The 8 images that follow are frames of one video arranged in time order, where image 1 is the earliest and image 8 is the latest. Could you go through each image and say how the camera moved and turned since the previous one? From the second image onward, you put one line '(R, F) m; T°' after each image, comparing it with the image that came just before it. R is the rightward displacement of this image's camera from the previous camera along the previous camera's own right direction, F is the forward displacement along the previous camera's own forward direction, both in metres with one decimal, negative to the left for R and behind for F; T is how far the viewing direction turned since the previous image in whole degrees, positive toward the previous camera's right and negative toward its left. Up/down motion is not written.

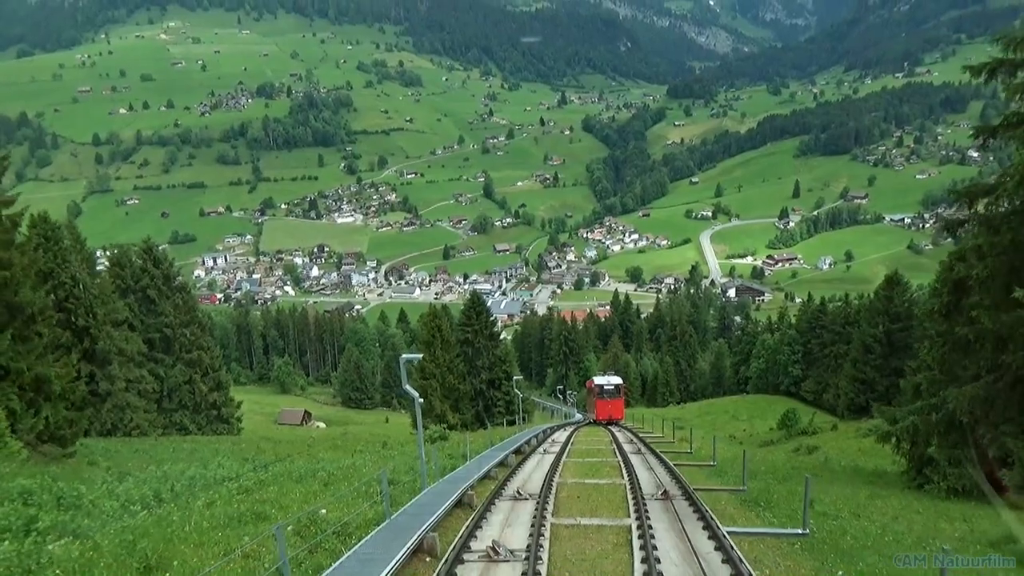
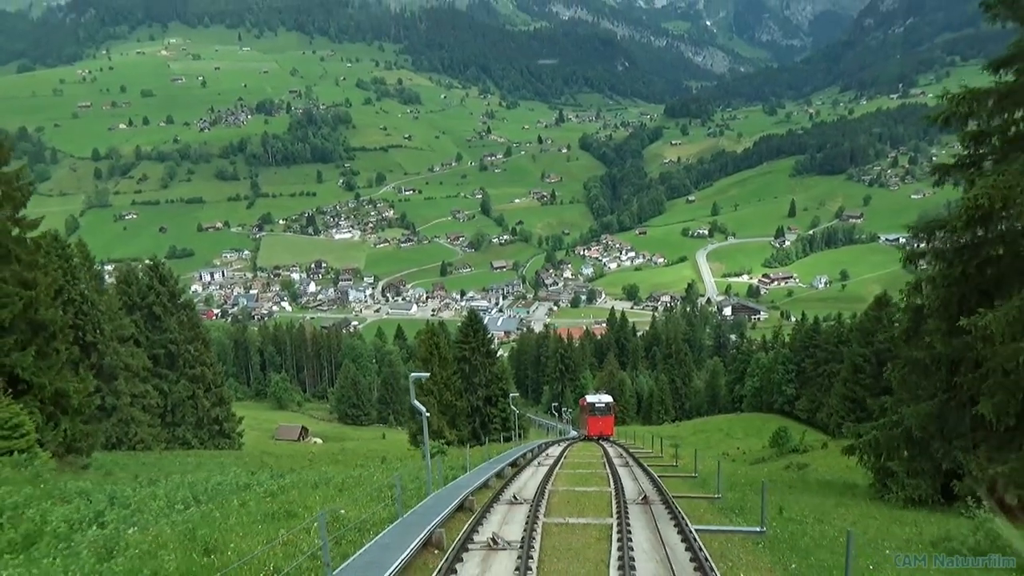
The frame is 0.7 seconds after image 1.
(0.0, -0.6) m; 0°
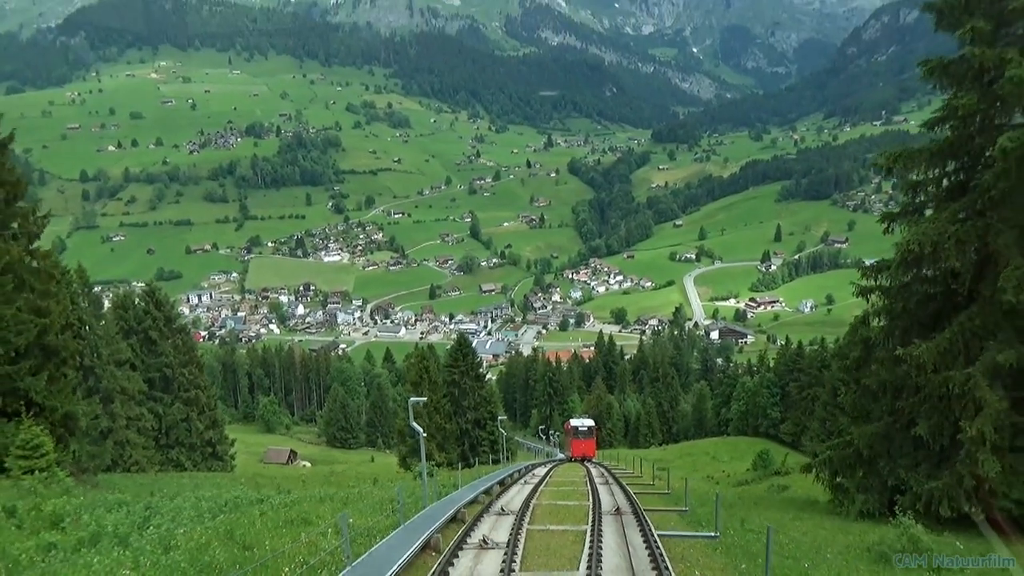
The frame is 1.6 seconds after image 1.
(0.0, -0.7) m; +1°
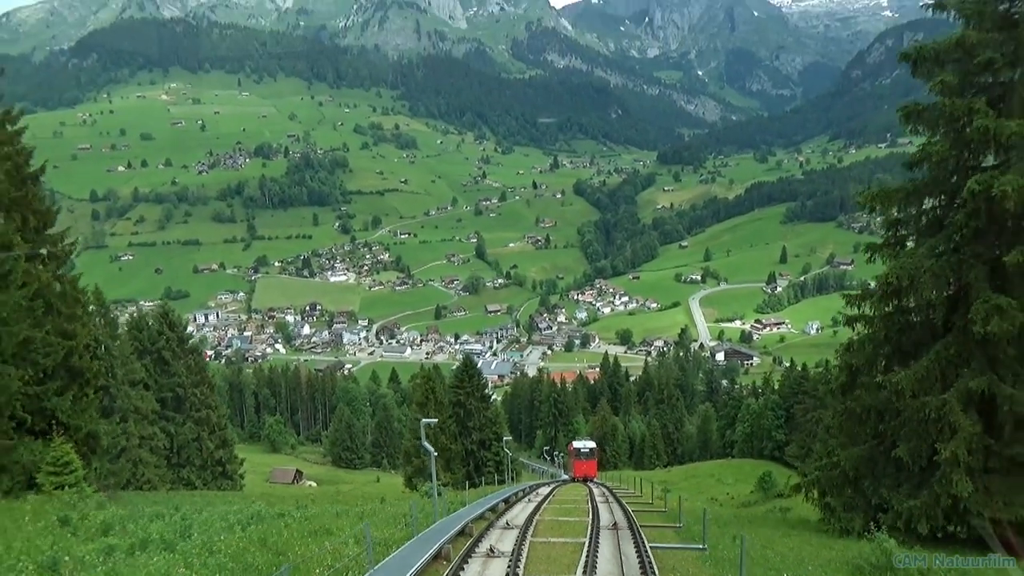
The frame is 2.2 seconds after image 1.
(0.0, -0.5) m; 0°
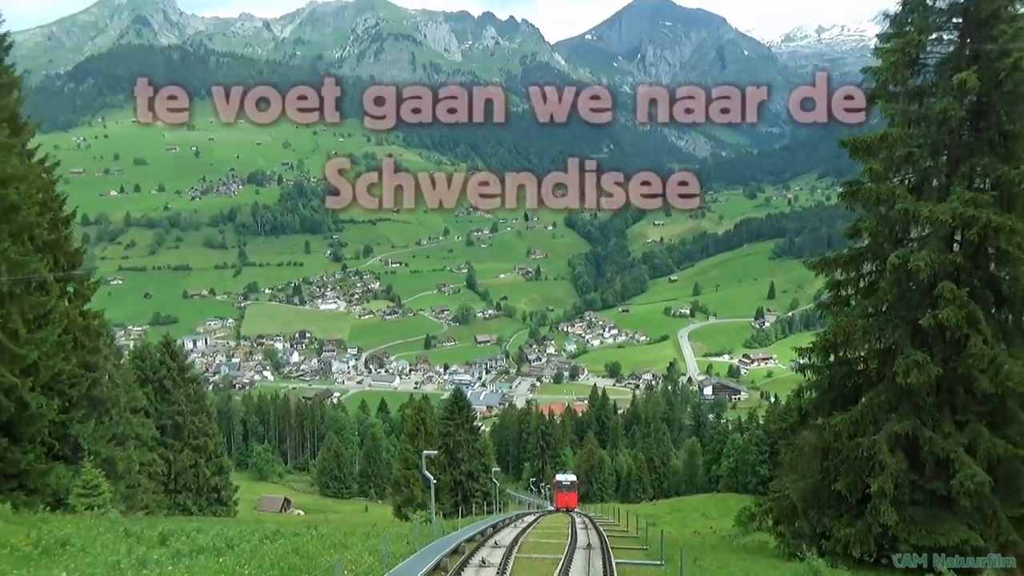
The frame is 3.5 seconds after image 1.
(0.0, -1.1) m; +1°
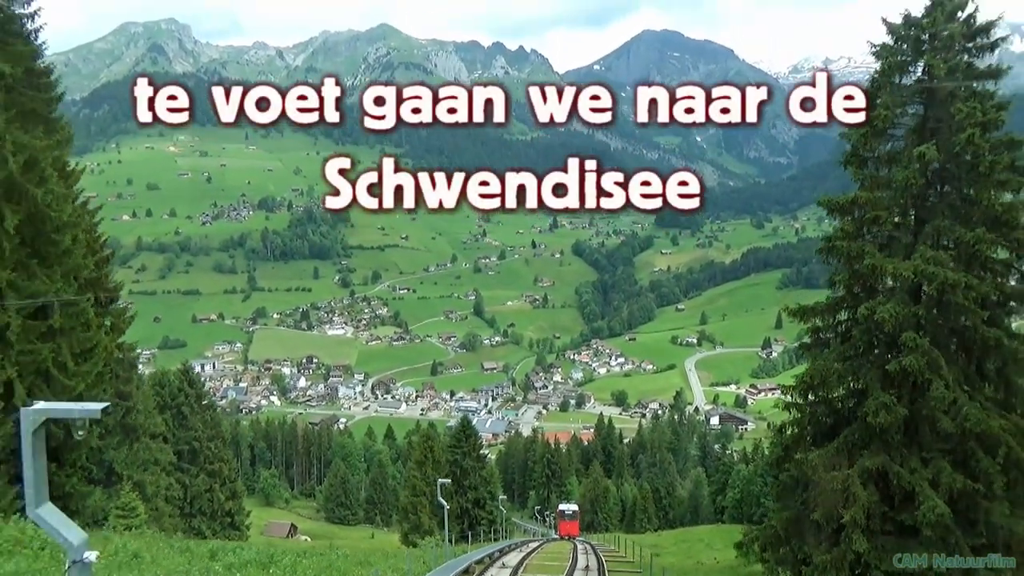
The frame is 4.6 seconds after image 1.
(0.0, -0.9) m; -1°
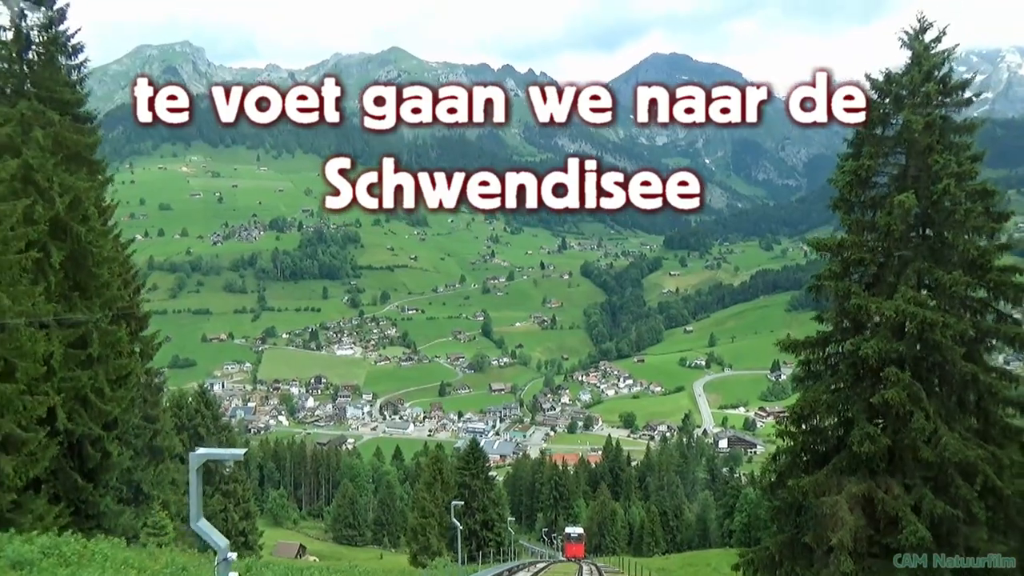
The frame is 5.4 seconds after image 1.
(0.0, -0.7) m; -1°
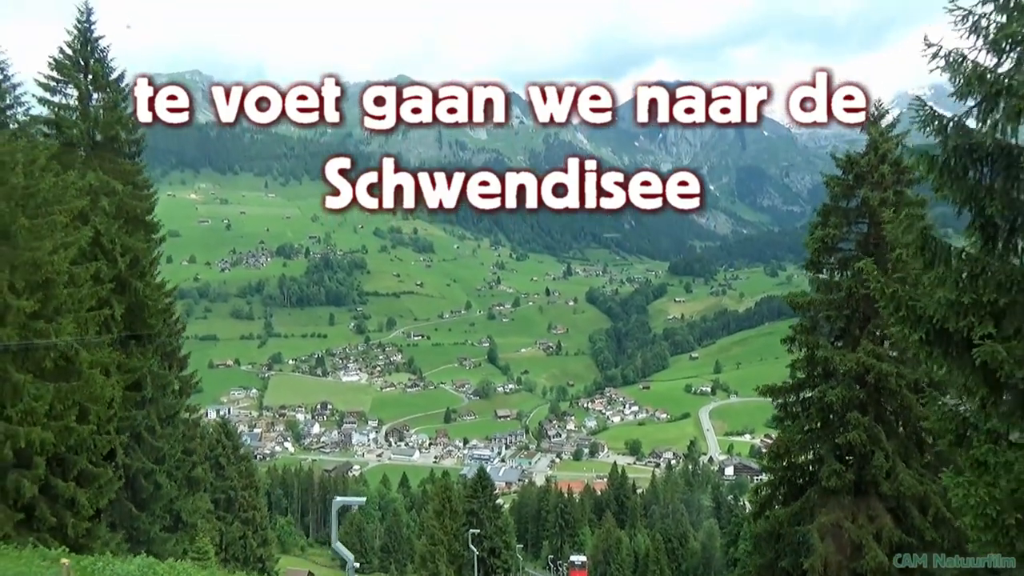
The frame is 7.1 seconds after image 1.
(-0.1, -1.3) m; 0°
